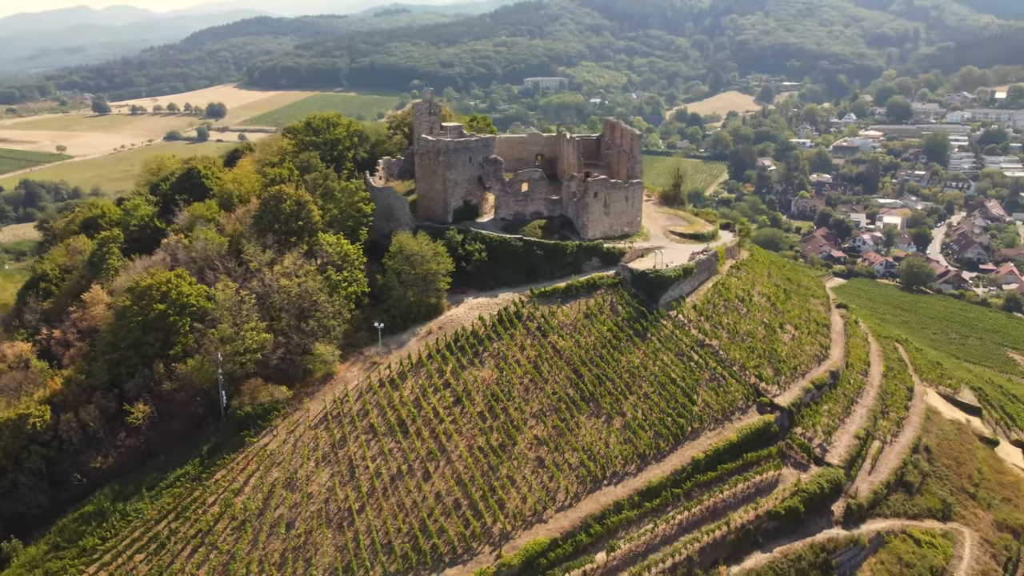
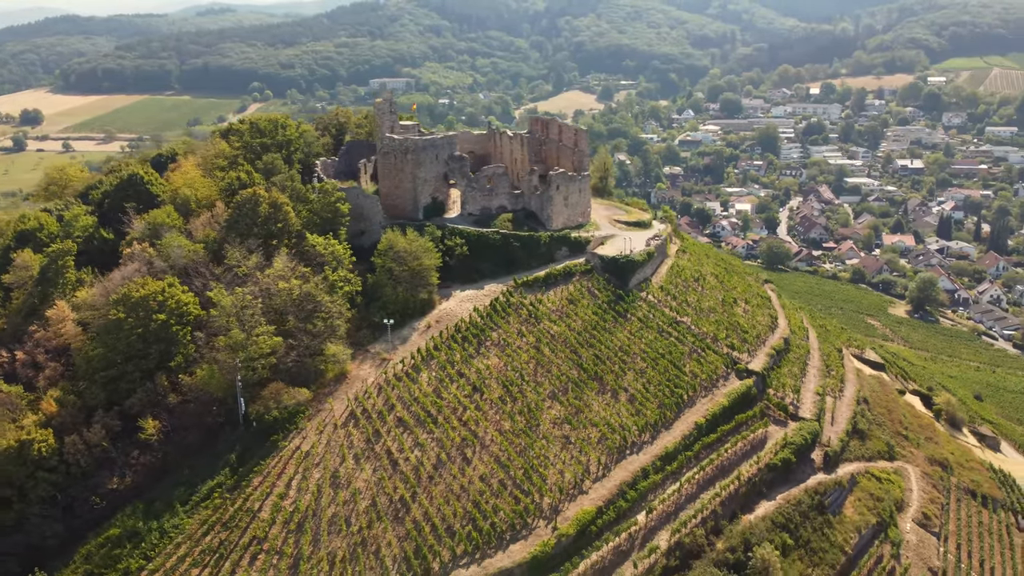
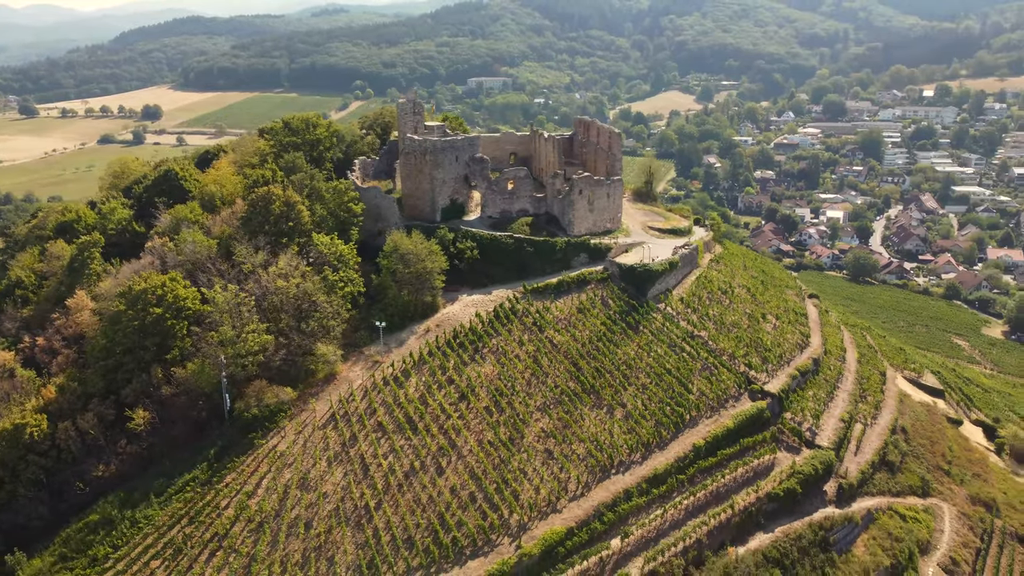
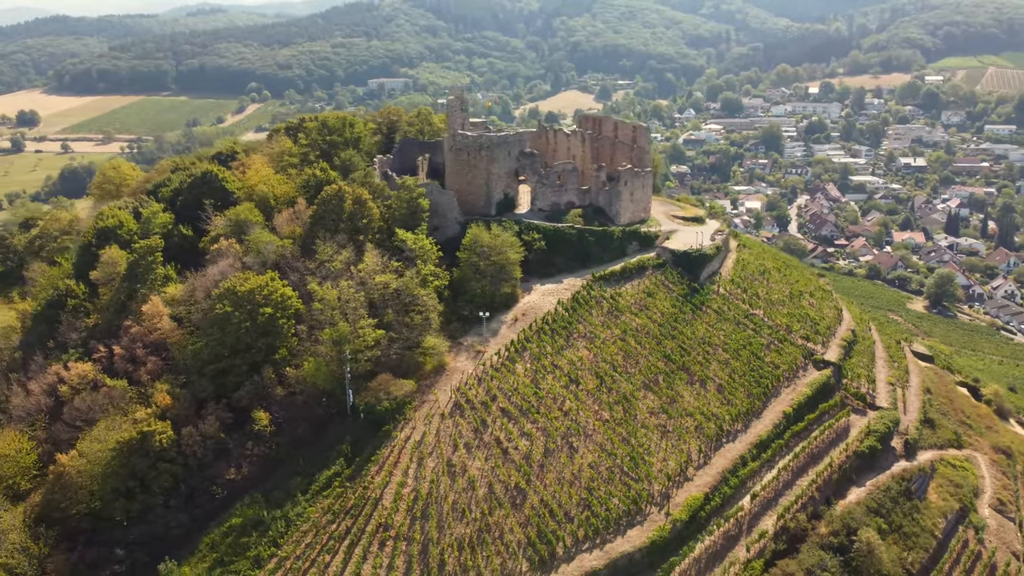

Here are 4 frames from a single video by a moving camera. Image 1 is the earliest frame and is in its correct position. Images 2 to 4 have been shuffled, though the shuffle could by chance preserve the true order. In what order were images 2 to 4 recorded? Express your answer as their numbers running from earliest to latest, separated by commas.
3, 2, 4
